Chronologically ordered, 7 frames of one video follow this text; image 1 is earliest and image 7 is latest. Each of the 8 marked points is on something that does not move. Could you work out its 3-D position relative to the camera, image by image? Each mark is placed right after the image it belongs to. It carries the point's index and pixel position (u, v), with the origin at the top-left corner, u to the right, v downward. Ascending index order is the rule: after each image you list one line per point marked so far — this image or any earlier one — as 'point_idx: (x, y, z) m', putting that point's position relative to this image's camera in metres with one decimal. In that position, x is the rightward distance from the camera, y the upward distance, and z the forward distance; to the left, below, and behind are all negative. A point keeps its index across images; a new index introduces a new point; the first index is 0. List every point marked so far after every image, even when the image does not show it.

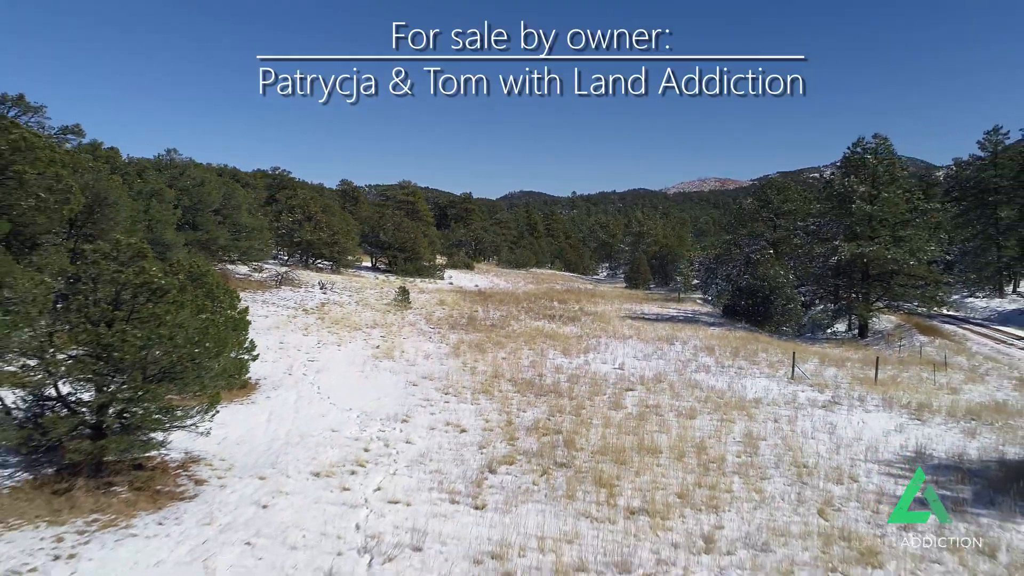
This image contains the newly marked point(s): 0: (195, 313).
0: (-4.1, -0.2, +7.9) m
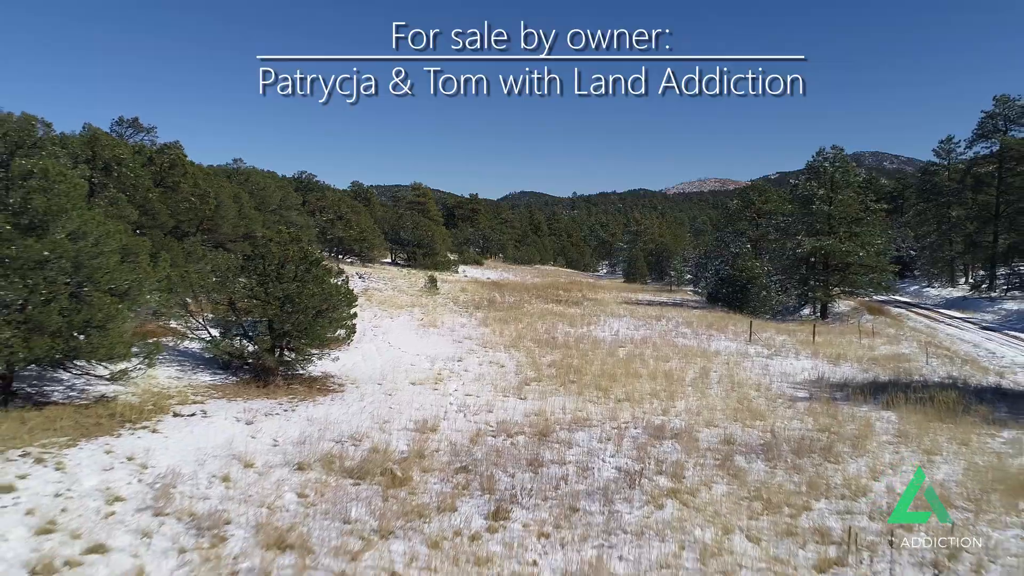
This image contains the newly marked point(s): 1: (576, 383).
0: (-3.6, +0.3, +11.7) m
1: (+1.3, -1.9, +11.5) m
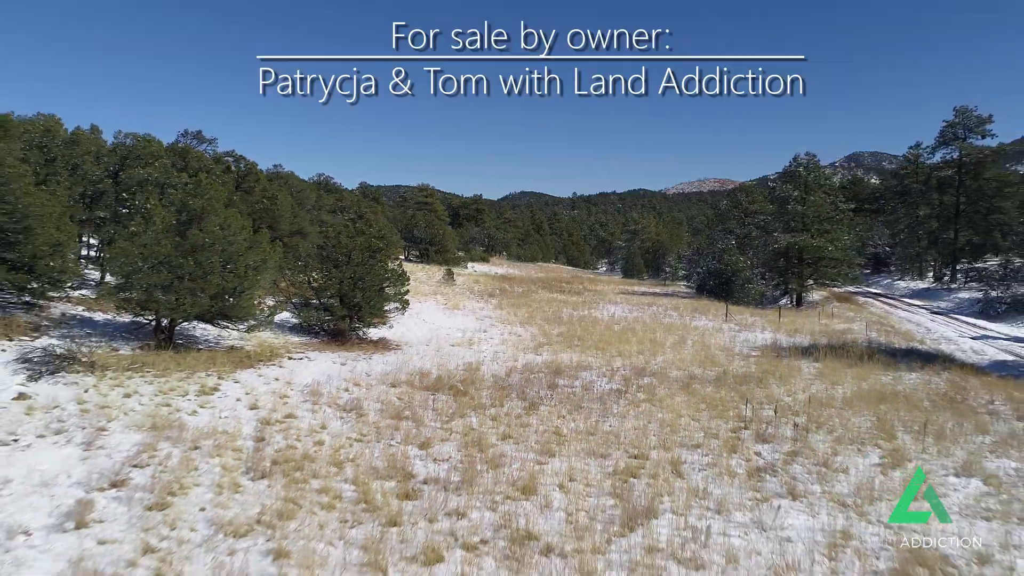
0: (-3.1, +0.8, +14.9) m
1: (+1.7, -1.4, +14.6) m
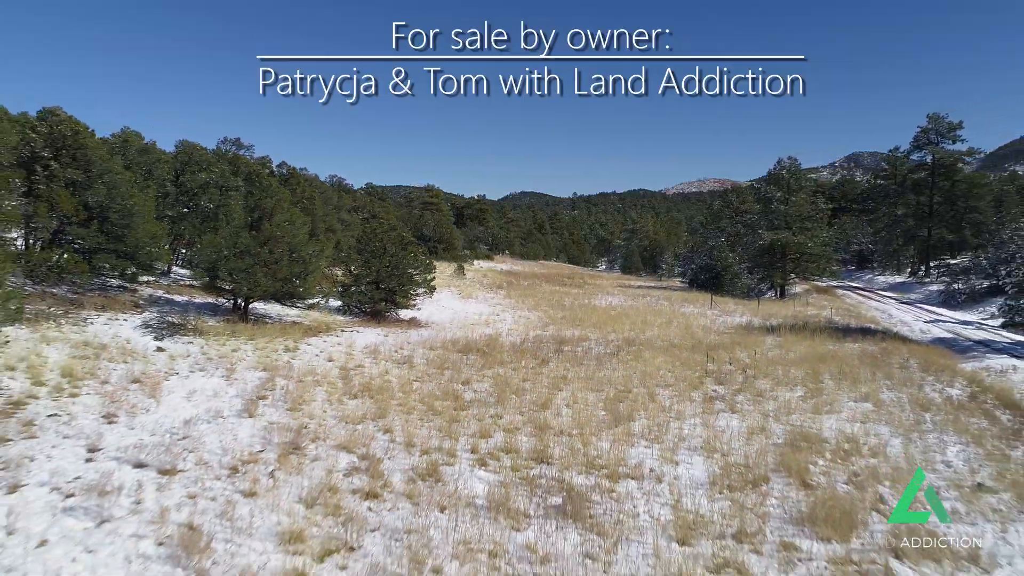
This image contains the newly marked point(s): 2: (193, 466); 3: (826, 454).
0: (-2.8, +1.1, +17.3) m
1: (+2.0, -1.1, +17.1) m
2: (-3.0, -1.7, +5.6) m
3: (+3.6, -1.9, +6.7) m
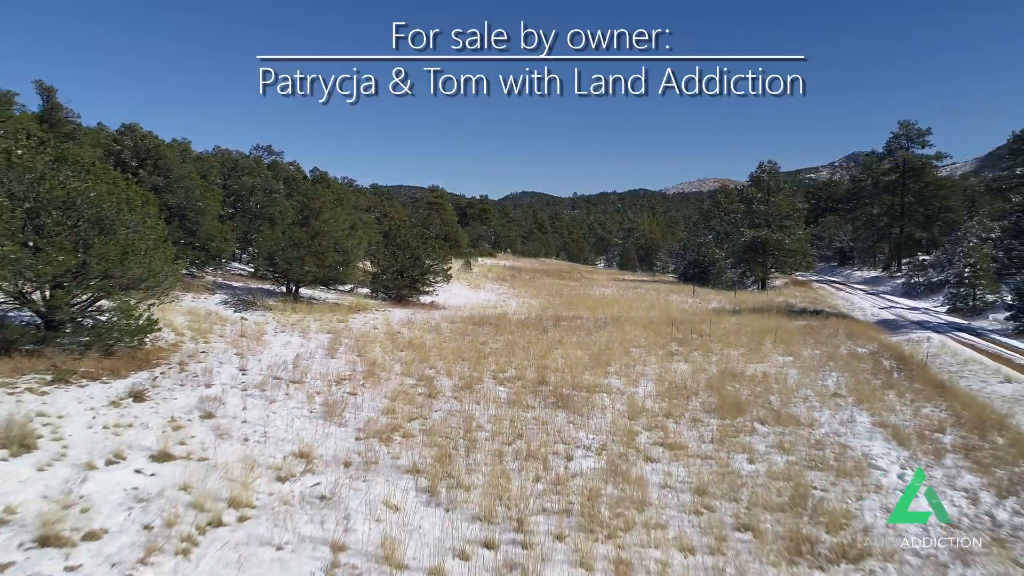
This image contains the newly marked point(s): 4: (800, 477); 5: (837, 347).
0: (-2.7, +1.5, +20.2) m
1: (+2.2, -0.7, +19.9) m
2: (-2.9, -1.3, +8.4) m
3: (+3.8, -1.5, +9.5) m
4: (+2.8, -1.8, +5.7) m
5: (+7.1, -1.3, +12.7) m
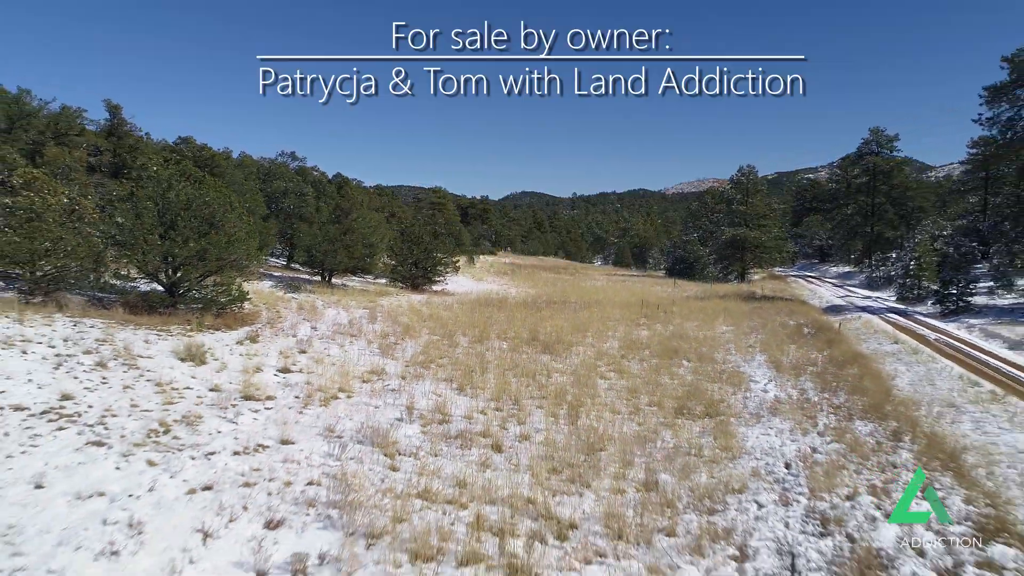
0: (-2.7, +1.9, +23.2) m
1: (+2.2, -0.3, +22.9) m
2: (-2.9, -0.9, +11.4) m
3: (+3.8, -1.1, +12.6) m
4: (+2.8, -1.4, +8.8) m
5: (+7.1, -0.9, +15.7) m
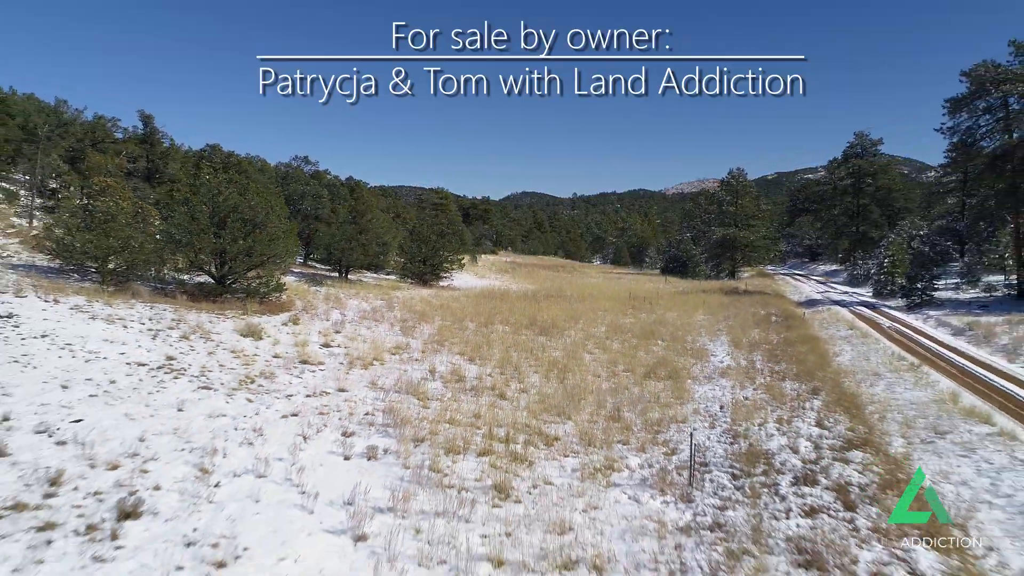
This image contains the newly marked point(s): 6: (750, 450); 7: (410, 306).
0: (-2.6, +2.1, +25.0) m
1: (+2.2, -0.1, +24.8) m
2: (-2.8, -0.7, +13.3) m
3: (+3.8, -0.9, +14.4) m
4: (+2.8, -1.3, +10.6) m
5: (+7.1, -0.7, +17.6) m
6: (+2.4, -1.6, +5.9) m
7: (-2.8, -0.5, +15.9) m
